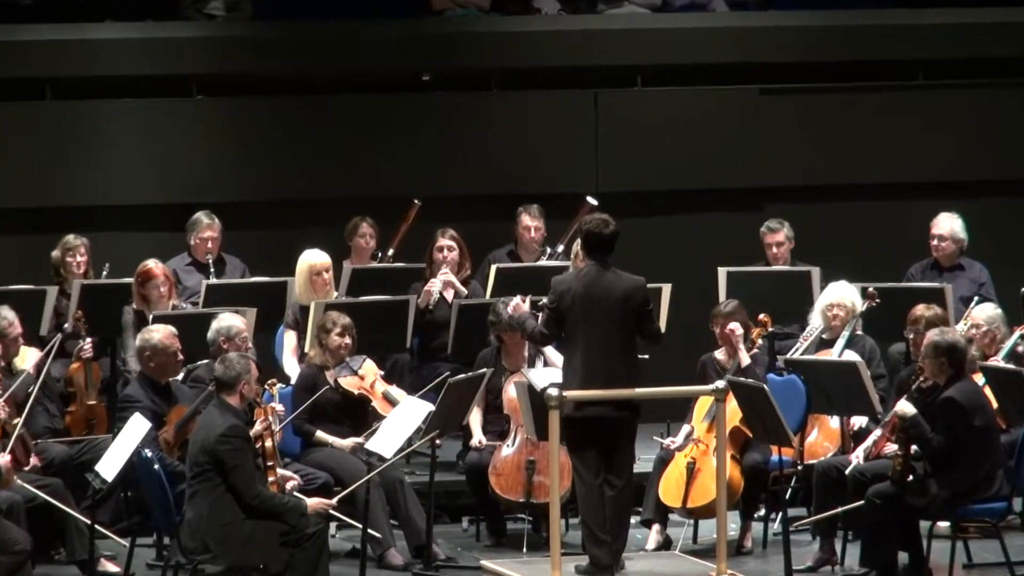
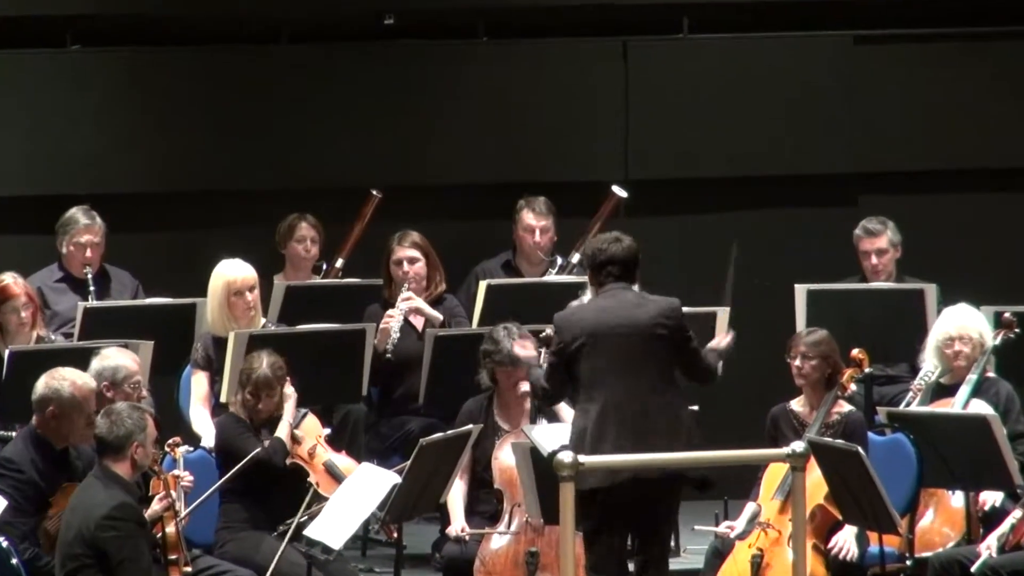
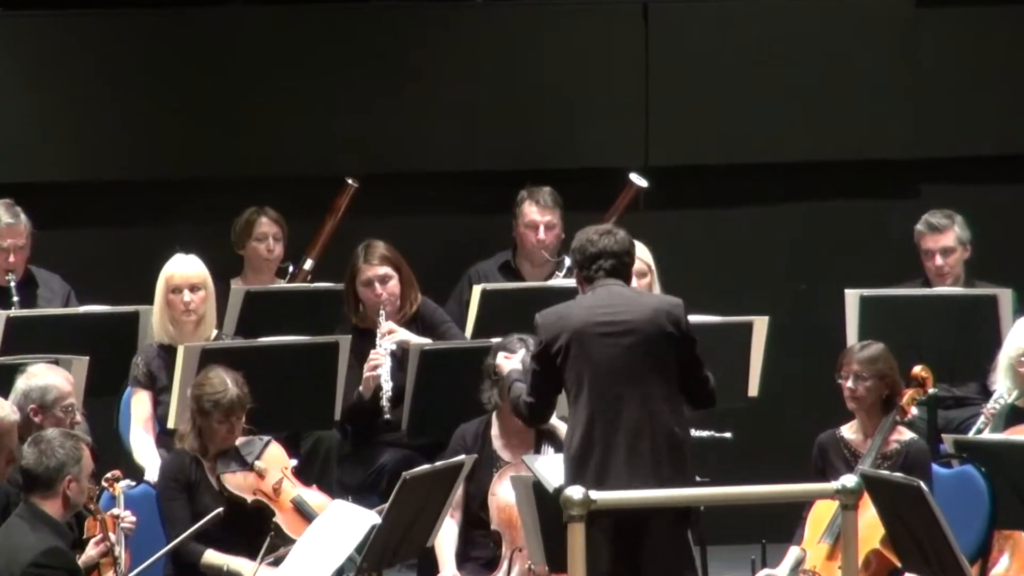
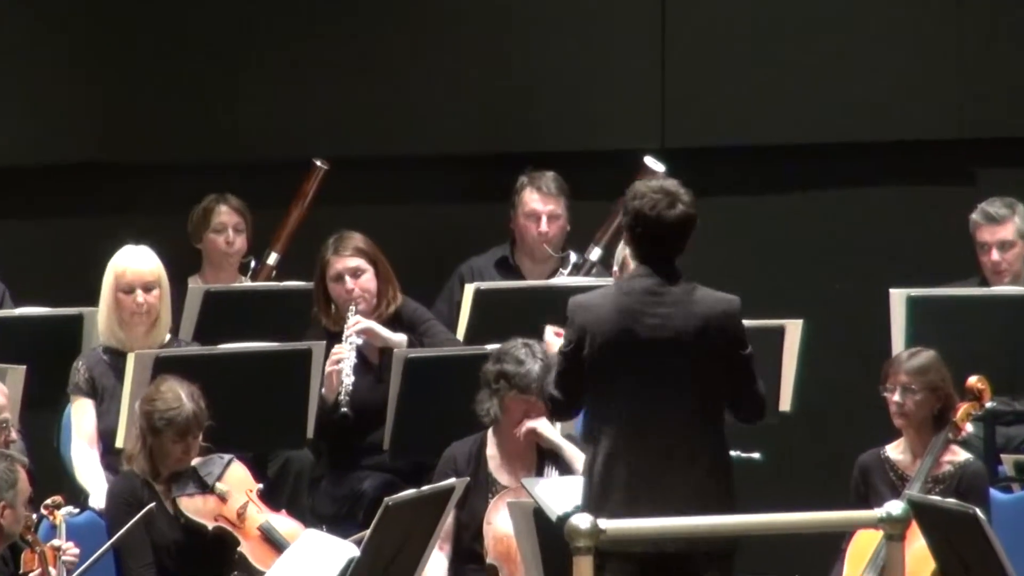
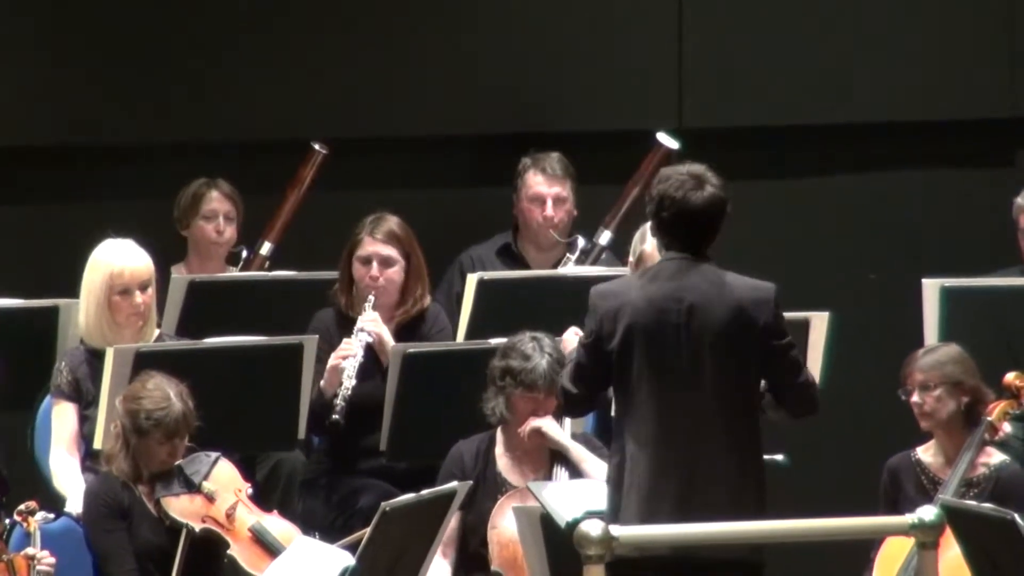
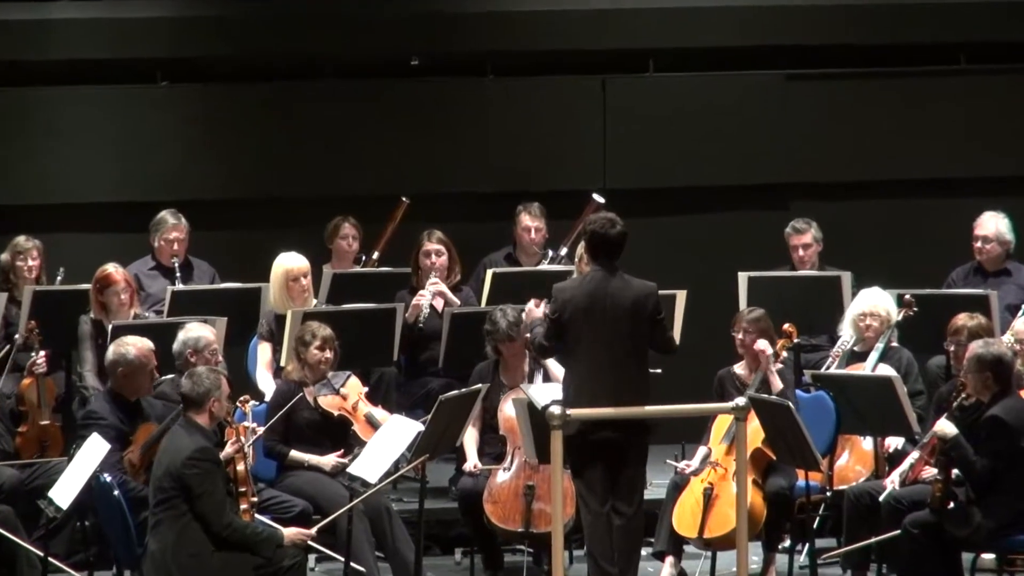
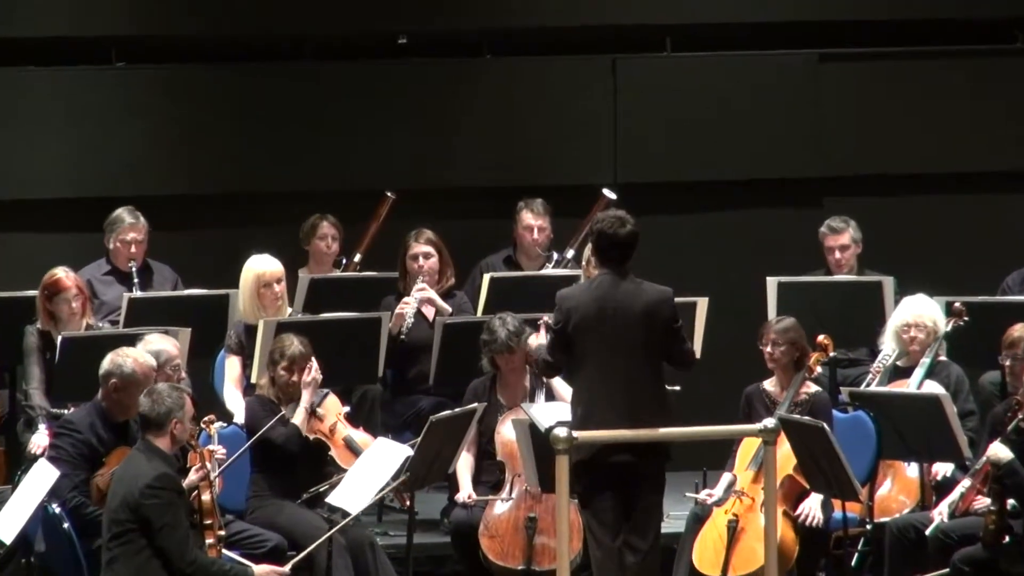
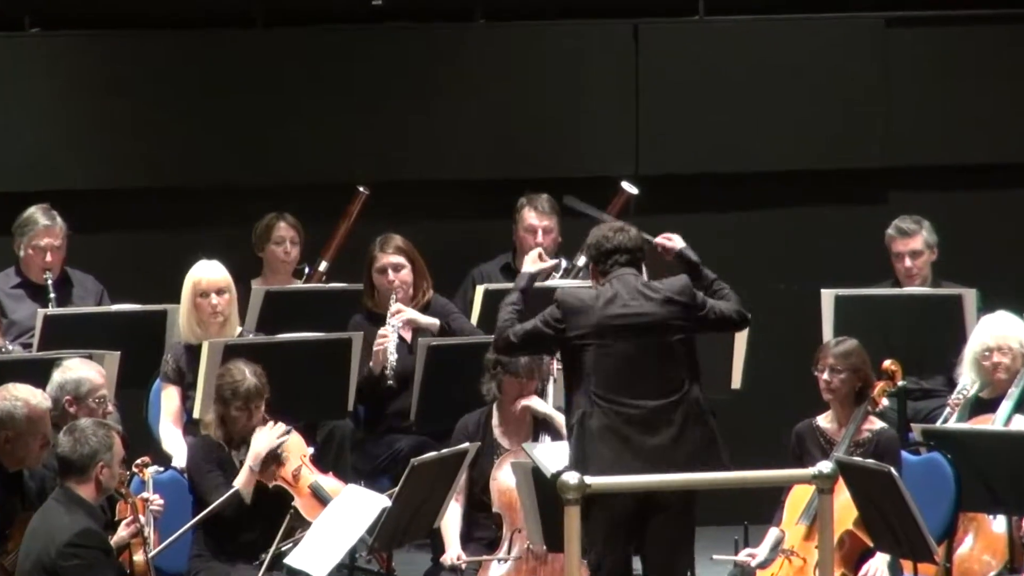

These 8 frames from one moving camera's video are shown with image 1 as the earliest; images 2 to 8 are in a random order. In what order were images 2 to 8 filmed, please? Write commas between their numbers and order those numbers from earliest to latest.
6, 7, 2, 8, 3, 4, 5
